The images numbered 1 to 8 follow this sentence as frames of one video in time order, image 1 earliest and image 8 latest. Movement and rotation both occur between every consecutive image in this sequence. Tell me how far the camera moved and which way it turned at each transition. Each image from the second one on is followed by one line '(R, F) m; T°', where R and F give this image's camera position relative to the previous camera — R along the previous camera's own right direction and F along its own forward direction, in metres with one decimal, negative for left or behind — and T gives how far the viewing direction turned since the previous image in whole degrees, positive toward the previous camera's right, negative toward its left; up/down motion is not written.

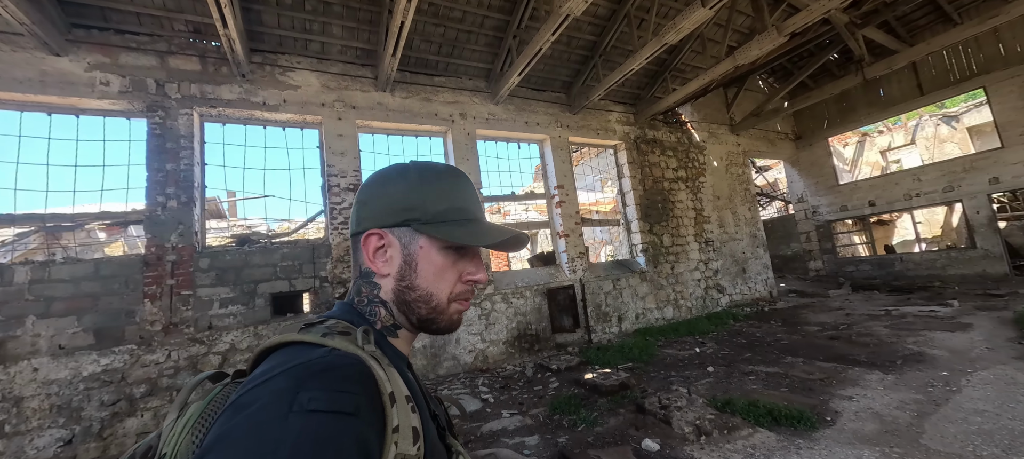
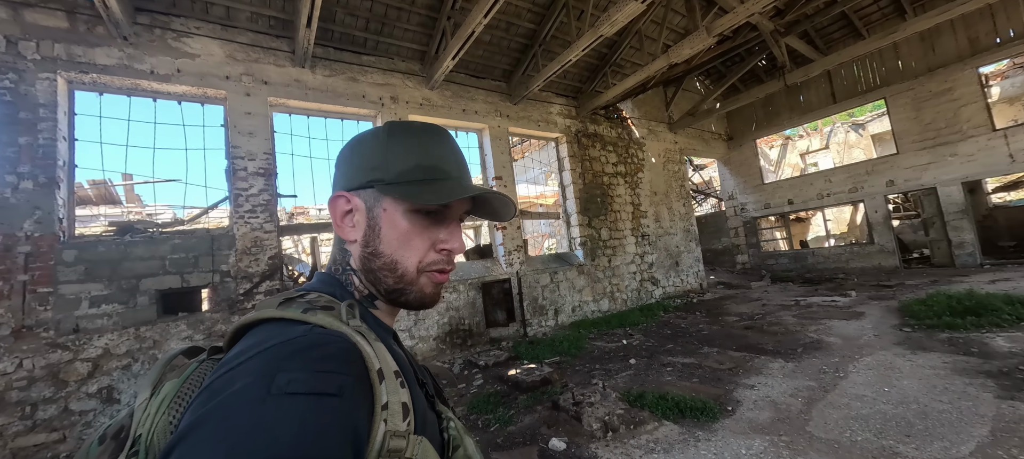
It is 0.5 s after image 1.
(+0.3, +0.1) m; +6°
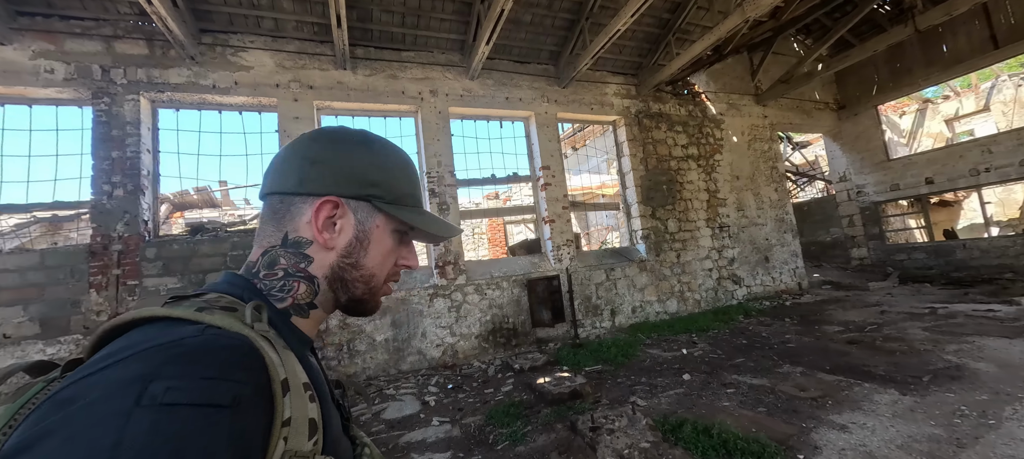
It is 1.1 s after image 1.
(+0.3, +0.3) m; -12°
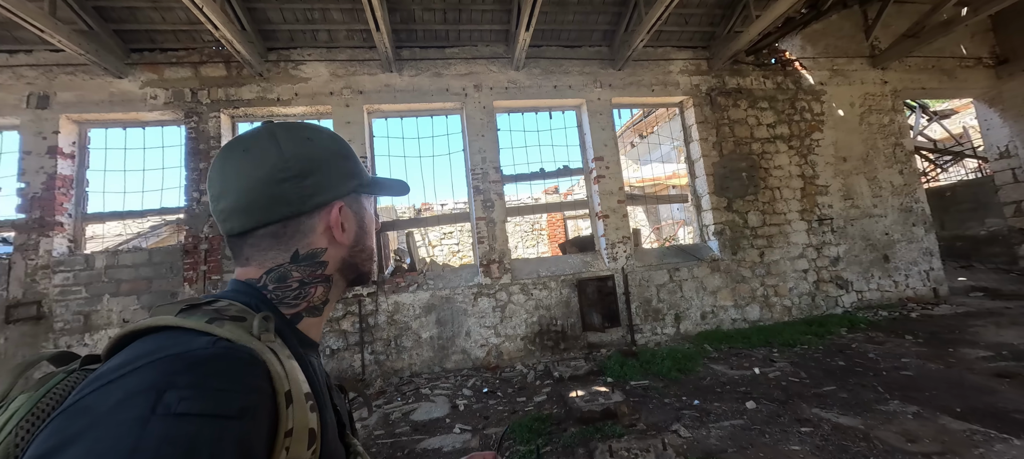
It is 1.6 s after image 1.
(+0.2, +0.2) m; -11°
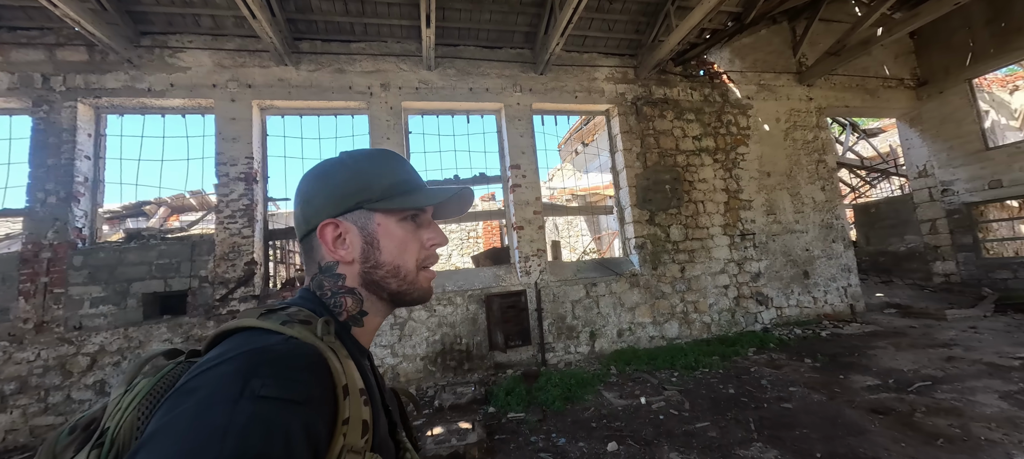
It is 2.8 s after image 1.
(+0.8, +0.2) m; +3°
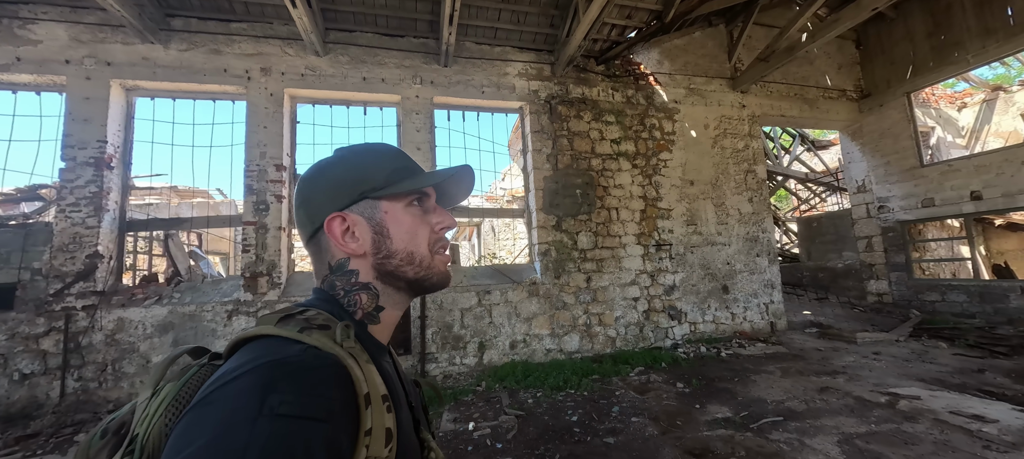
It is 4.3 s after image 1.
(+1.2, +0.2) m; +1°
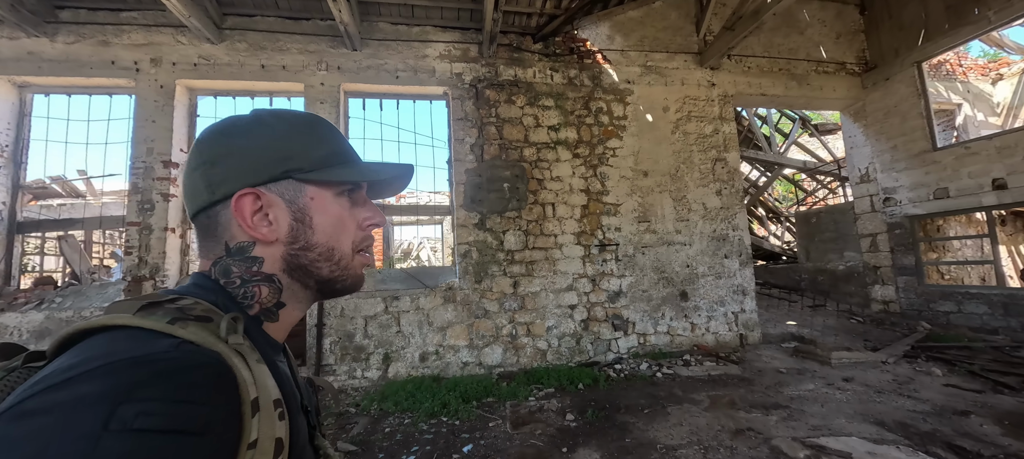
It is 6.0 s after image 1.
(+1.2, +0.5) m; -4°
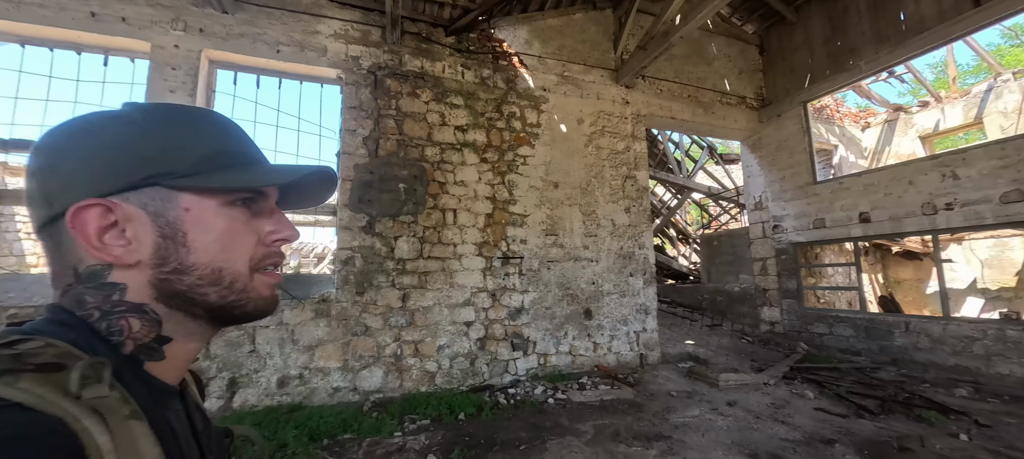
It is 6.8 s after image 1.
(+0.6, +0.3) m; +8°
